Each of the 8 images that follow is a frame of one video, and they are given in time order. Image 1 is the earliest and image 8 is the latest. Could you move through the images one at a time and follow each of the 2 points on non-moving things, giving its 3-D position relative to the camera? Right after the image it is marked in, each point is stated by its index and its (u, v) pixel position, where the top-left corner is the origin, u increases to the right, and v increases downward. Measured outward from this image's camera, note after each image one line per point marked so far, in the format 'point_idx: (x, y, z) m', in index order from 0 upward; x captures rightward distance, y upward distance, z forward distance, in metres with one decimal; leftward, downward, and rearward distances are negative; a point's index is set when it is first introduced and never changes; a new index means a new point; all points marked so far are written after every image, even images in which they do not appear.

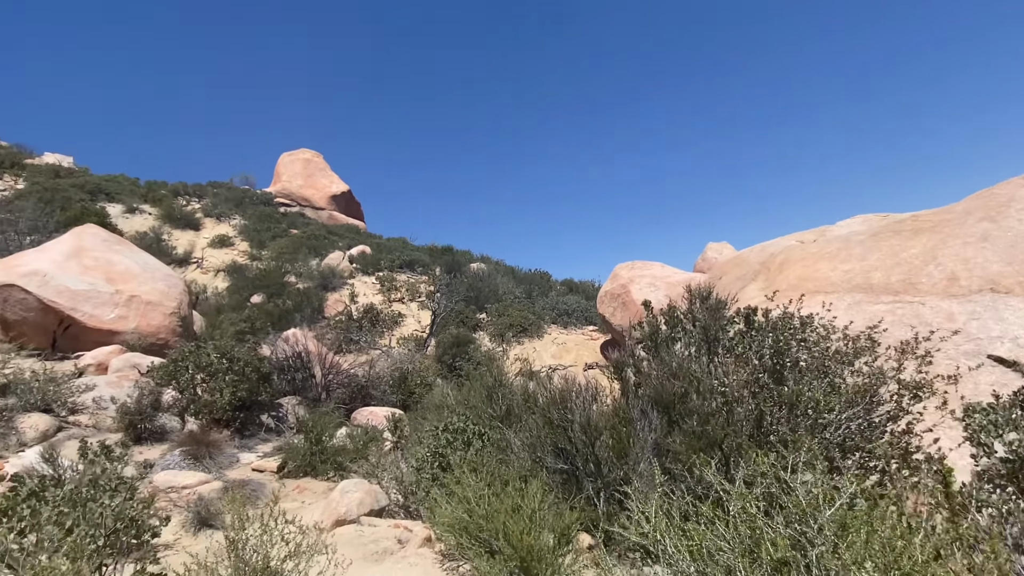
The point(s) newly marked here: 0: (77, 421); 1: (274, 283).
0: (-5.7, -1.7, +7.6) m
1: (-6.9, +0.1, +17.0) m
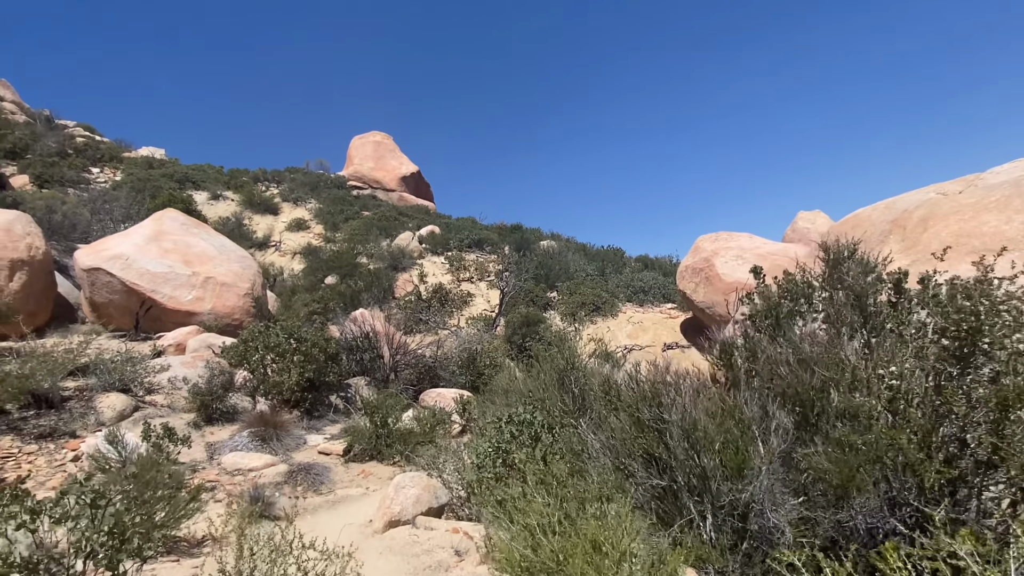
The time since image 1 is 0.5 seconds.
0: (-4.7, -1.5, +7.7) m
1: (-4.8, +0.7, +17.1) m
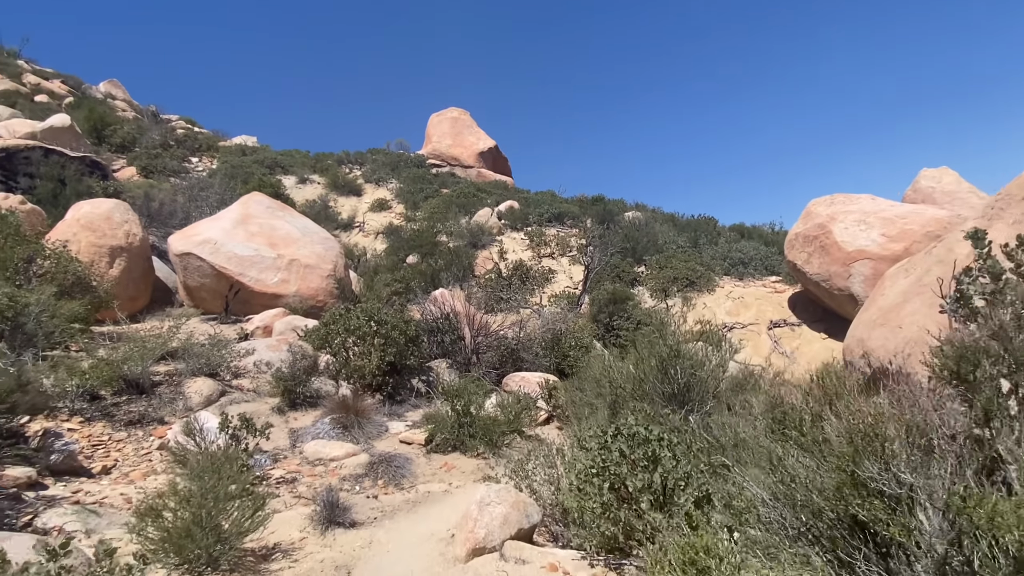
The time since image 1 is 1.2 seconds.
0: (-3.6, -1.3, +7.7) m
1: (-2.5, +1.3, +16.9) m
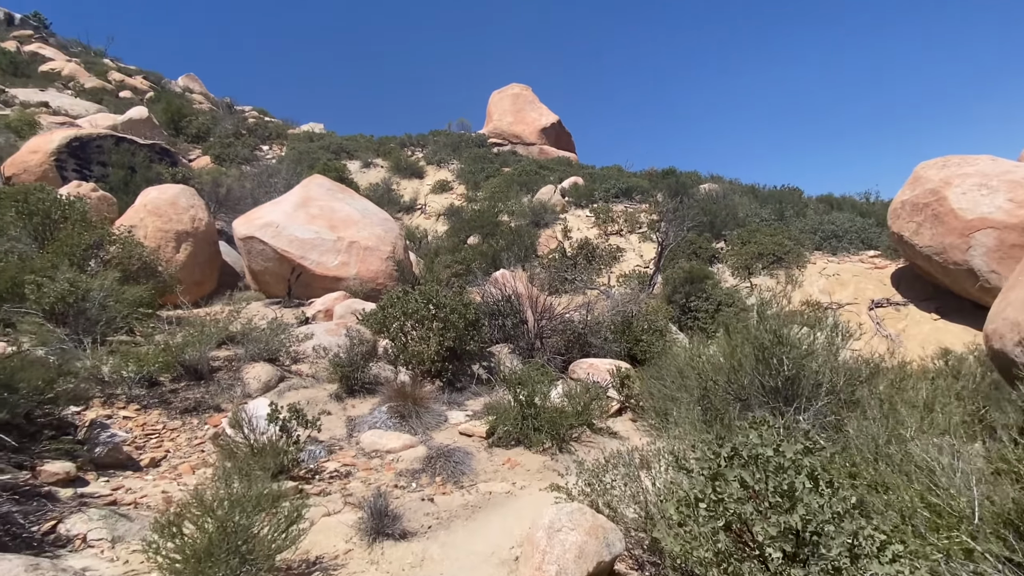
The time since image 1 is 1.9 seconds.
0: (-2.7, -1.1, +7.5) m
1: (-0.7, +1.8, +16.4) m
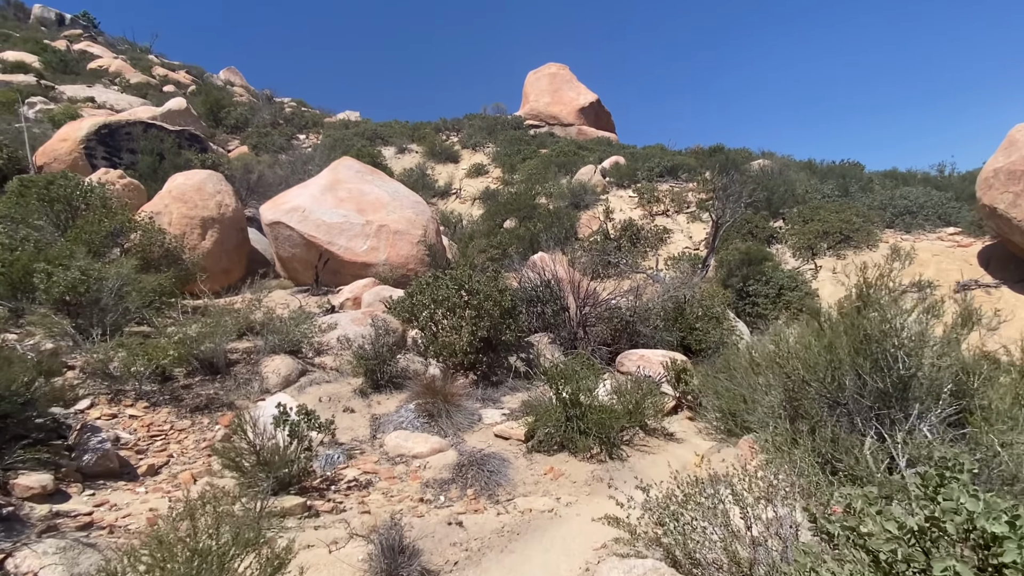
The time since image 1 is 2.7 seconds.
0: (-2.3, -0.9, +6.9) m
1: (+0.3, +2.2, +15.6) m
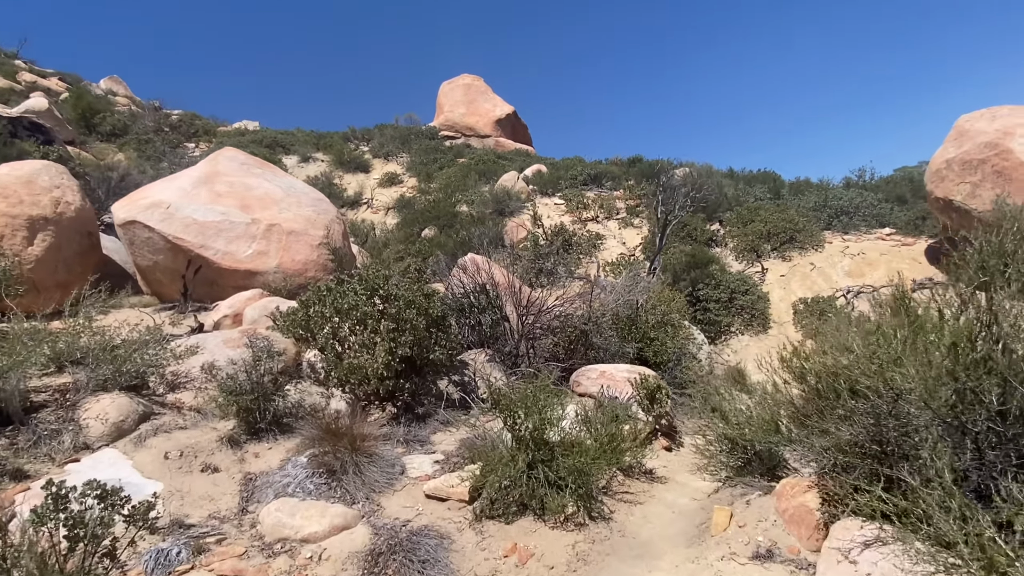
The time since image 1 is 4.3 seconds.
0: (-2.9, -1.0, +5.0) m
1: (-1.6, +1.8, +14.1) m
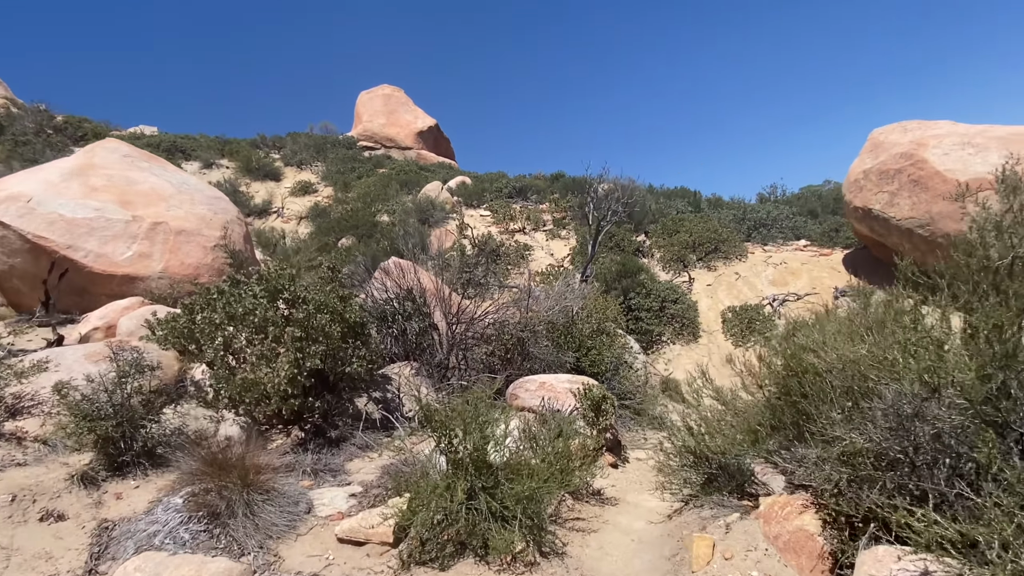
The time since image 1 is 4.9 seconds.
0: (-3.4, -1.0, +4.0) m
1: (-3.4, +1.5, +13.2) m
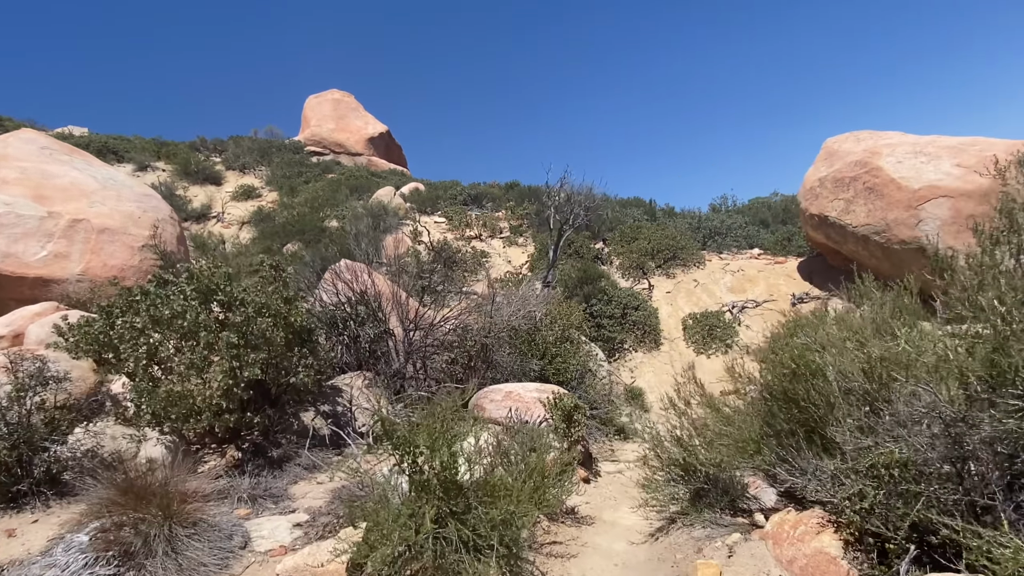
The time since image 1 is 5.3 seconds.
0: (-3.6, -1.0, +3.3) m
1: (-4.3, +1.4, +12.6) m
